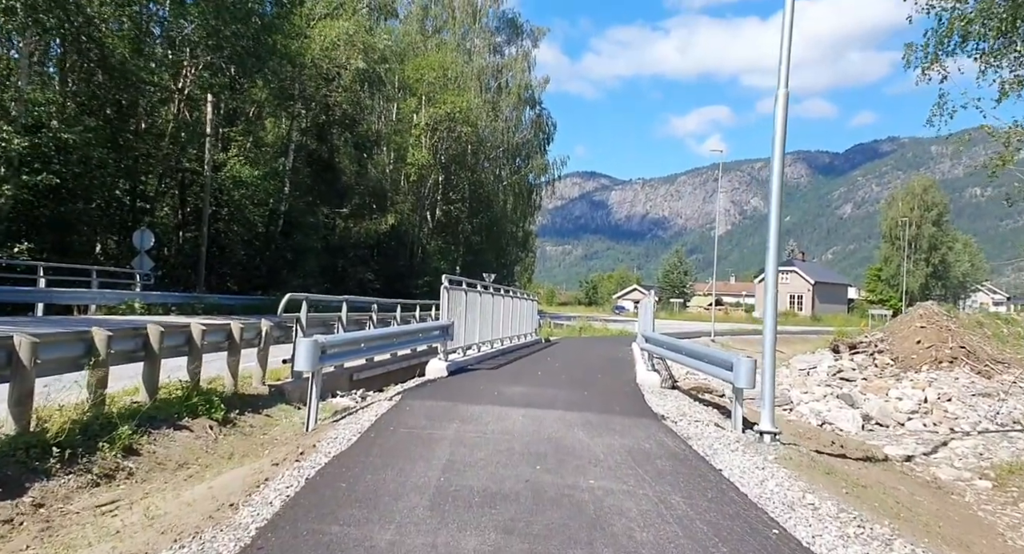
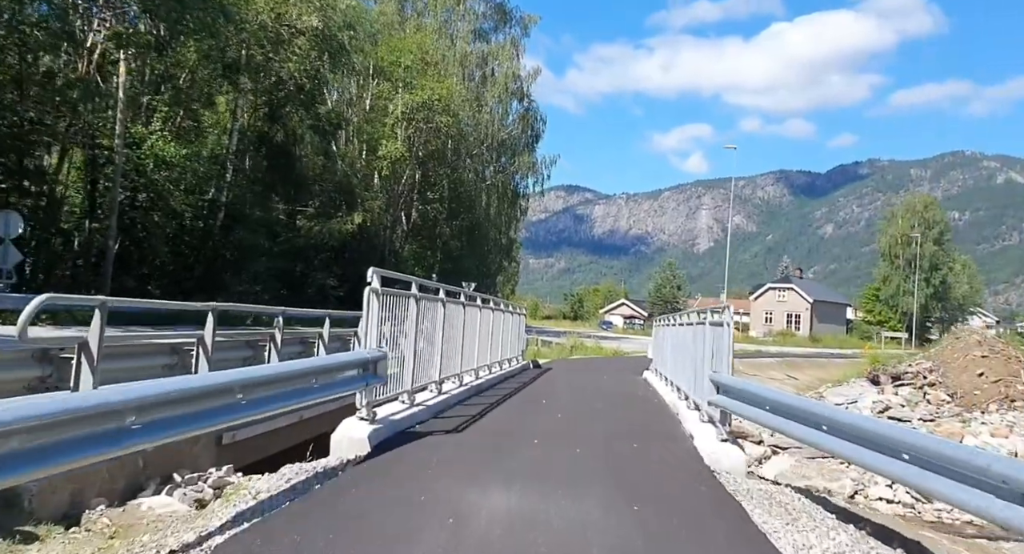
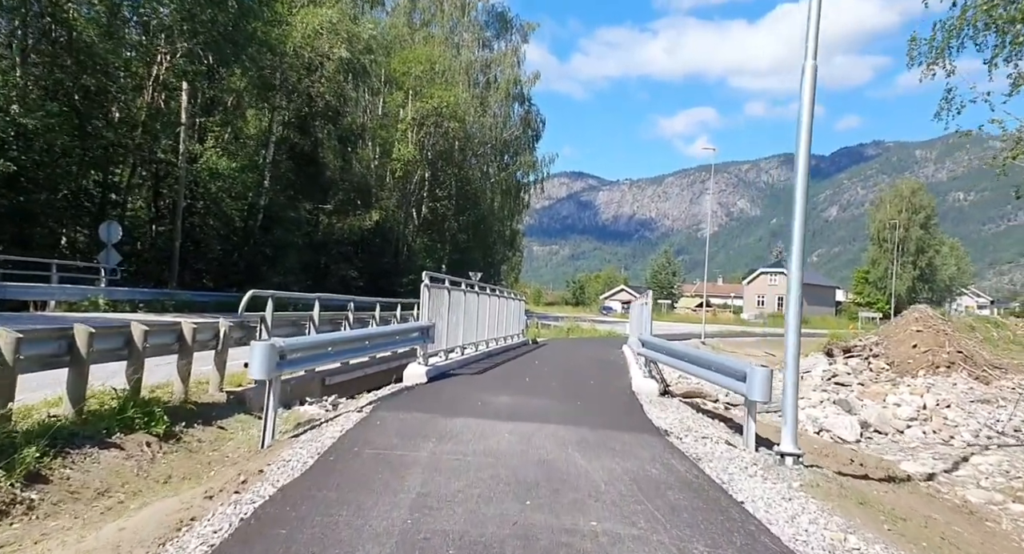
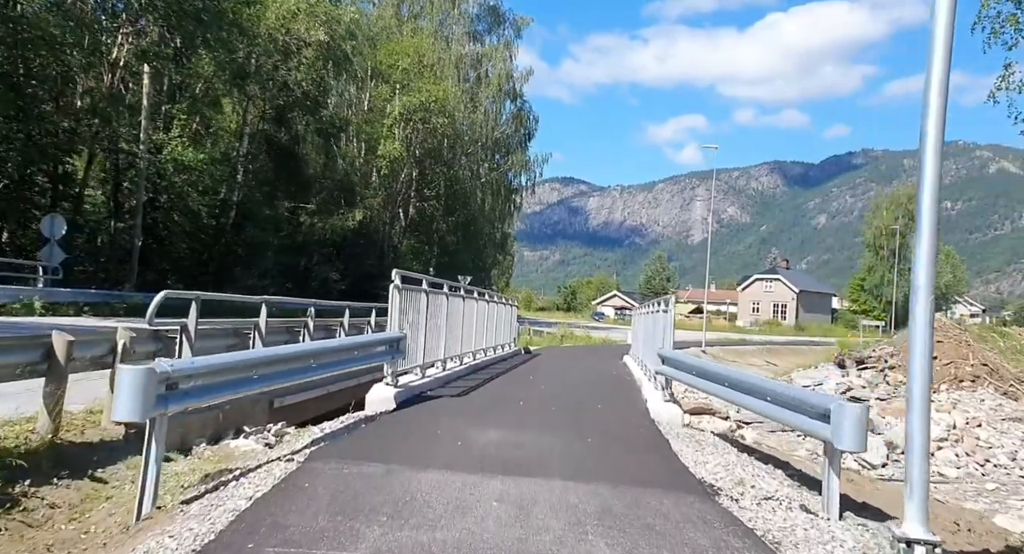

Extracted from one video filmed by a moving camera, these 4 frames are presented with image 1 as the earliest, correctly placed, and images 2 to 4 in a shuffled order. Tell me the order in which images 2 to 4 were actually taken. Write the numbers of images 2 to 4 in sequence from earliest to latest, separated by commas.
3, 4, 2
